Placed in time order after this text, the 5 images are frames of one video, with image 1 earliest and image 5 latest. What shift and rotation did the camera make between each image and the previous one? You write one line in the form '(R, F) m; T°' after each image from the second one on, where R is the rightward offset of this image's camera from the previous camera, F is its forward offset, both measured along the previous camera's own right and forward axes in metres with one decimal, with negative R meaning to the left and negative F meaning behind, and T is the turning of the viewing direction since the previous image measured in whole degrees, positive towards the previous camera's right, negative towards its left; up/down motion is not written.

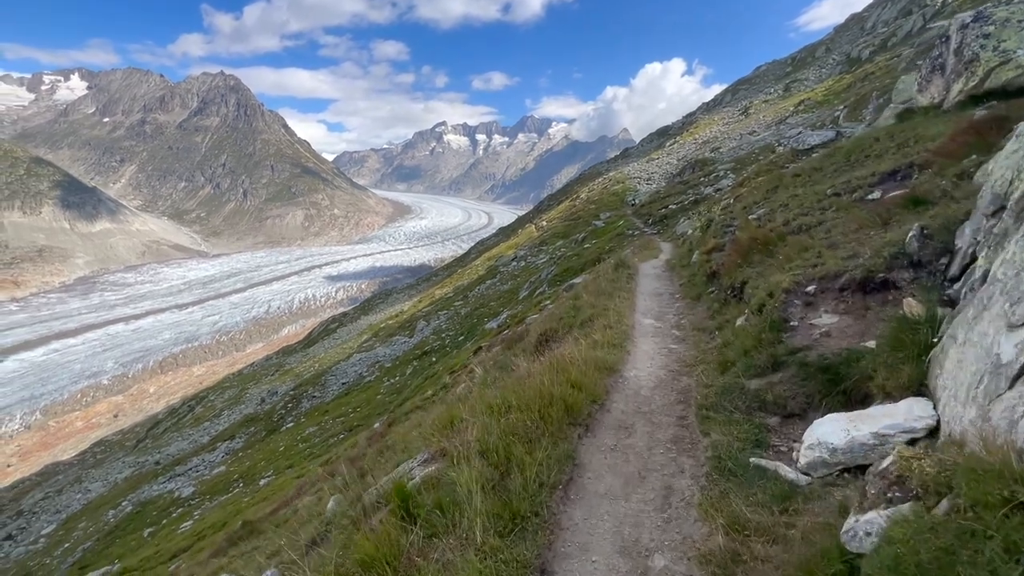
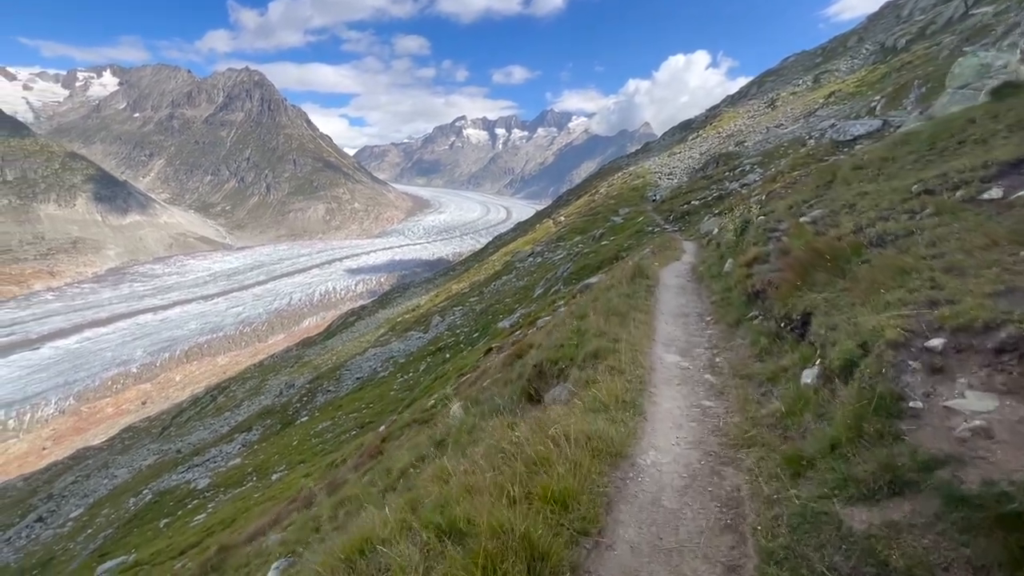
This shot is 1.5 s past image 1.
(+0.2, +1.0) m; -2°
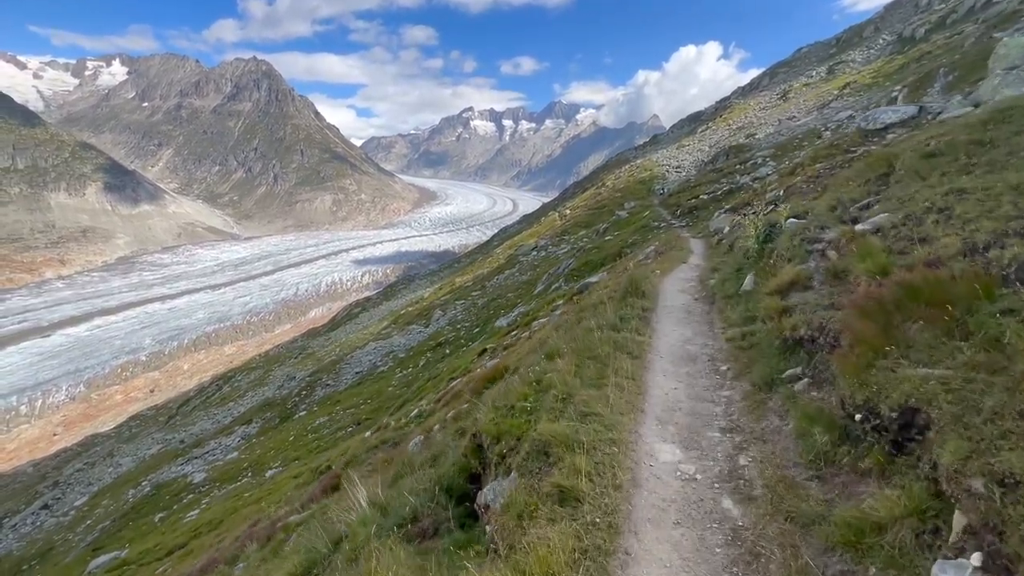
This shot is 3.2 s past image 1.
(+0.4, +1.2) m; -1°
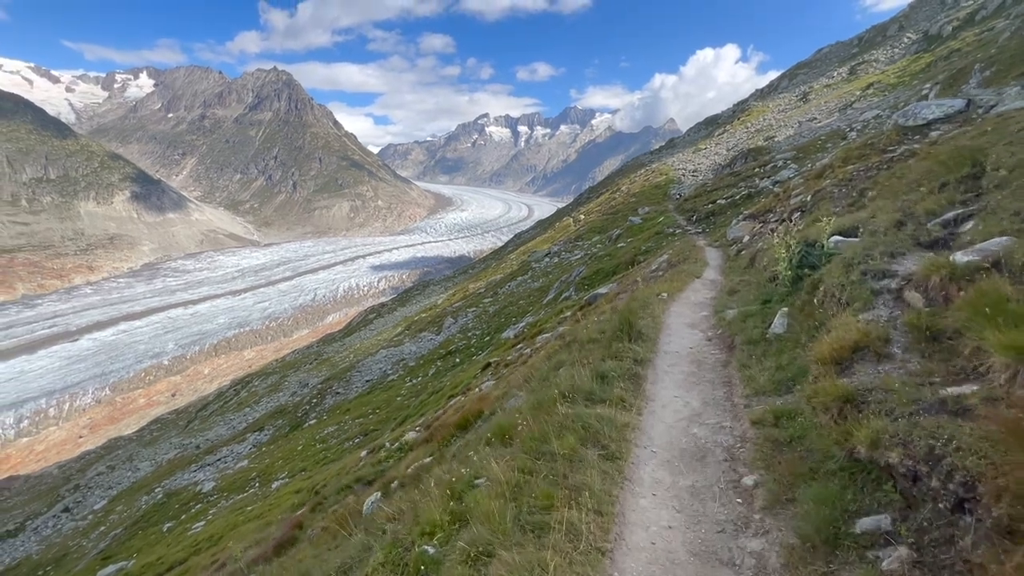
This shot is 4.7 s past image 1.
(+0.4, +1.0) m; -2°
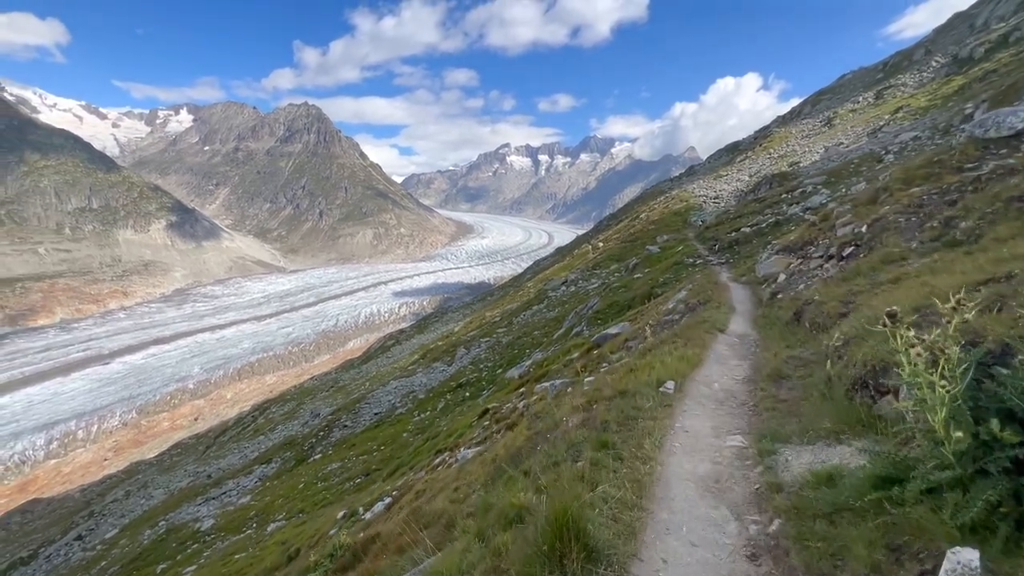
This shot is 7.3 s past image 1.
(+0.7, +1.9) m; -2°
